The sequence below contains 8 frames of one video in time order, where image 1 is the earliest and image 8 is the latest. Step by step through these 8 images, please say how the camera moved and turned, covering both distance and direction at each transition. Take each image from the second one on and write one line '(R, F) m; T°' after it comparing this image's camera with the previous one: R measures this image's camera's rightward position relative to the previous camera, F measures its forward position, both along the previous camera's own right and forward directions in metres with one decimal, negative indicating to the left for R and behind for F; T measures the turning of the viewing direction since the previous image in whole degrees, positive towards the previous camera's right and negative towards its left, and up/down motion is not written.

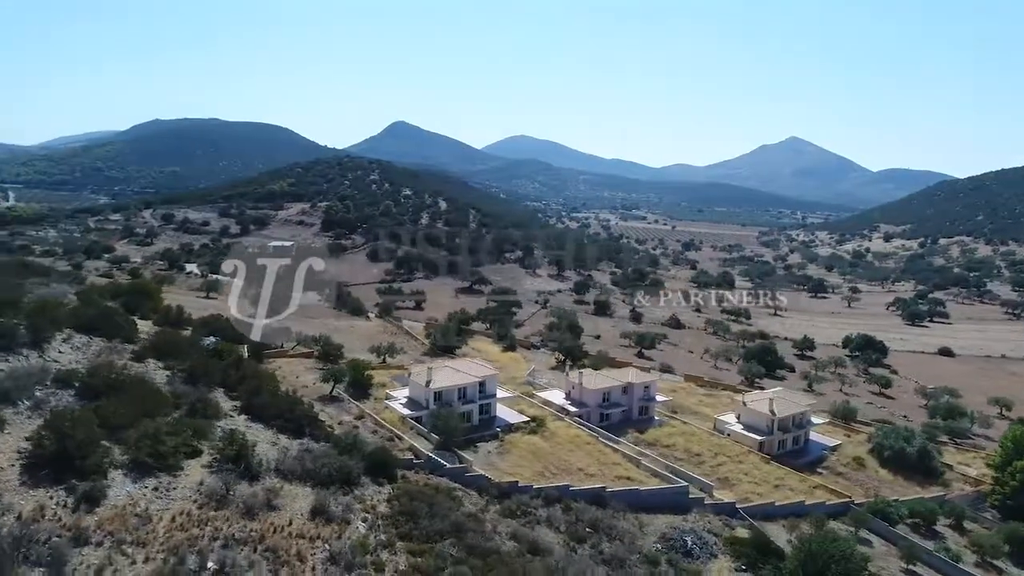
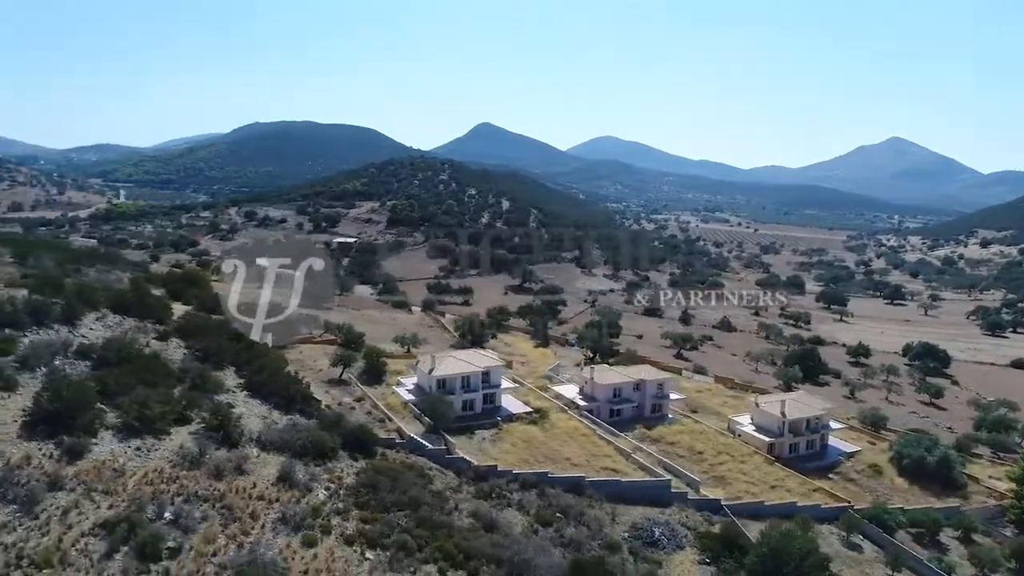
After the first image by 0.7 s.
(+3.9, -0.9) m; -7°
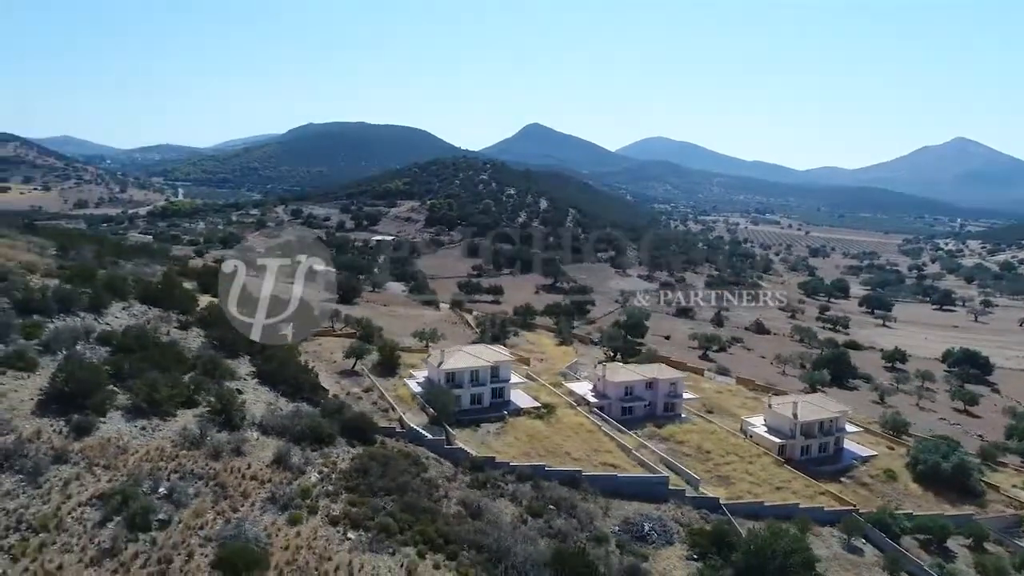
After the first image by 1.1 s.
(+1.9, -0.5) m; -4°
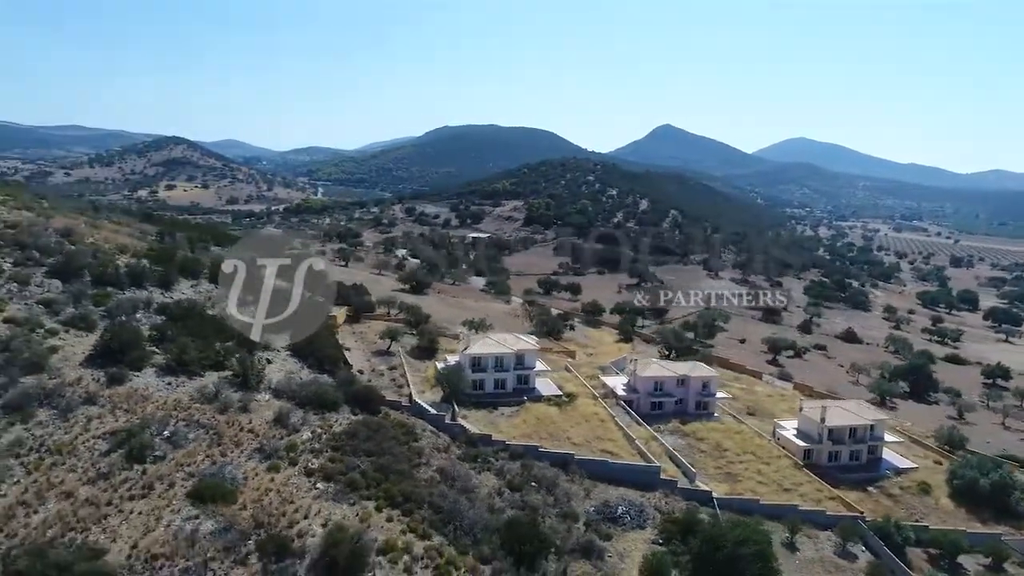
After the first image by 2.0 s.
(+5.4, -1.3) m; -10°
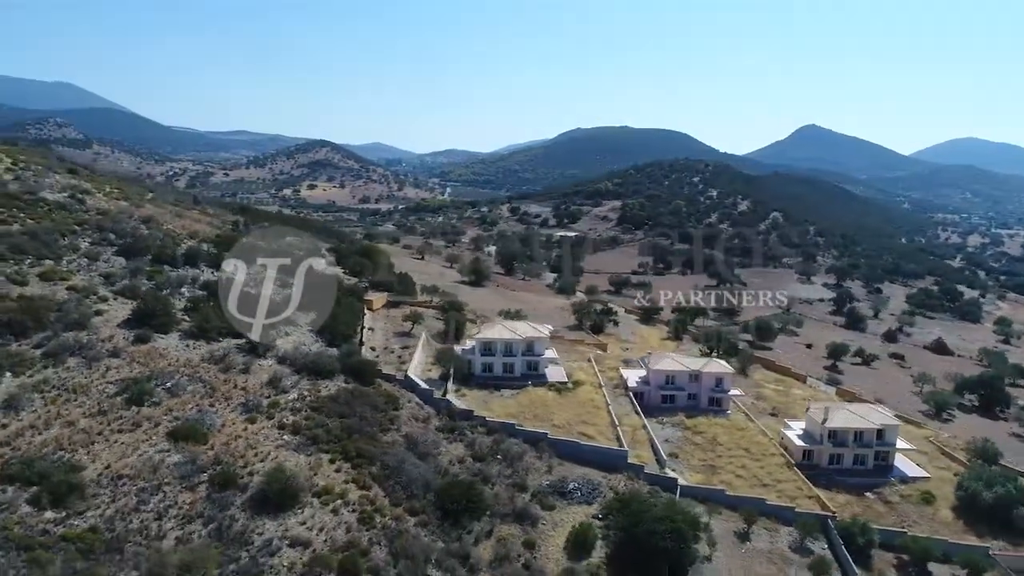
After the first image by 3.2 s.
(+6.7, -1.5) m; -11°
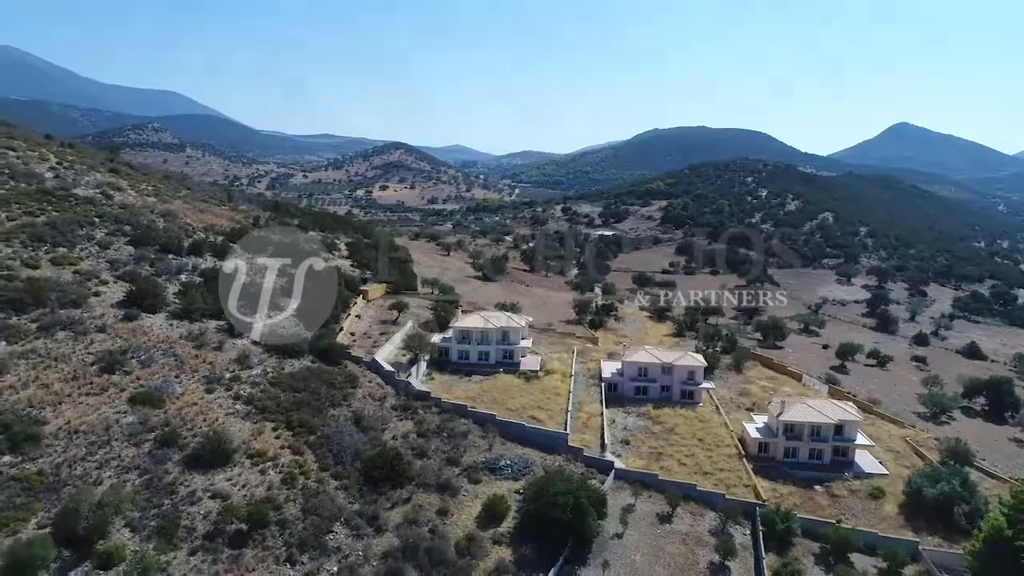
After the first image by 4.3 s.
(+5.9, -1.5) m; -6°
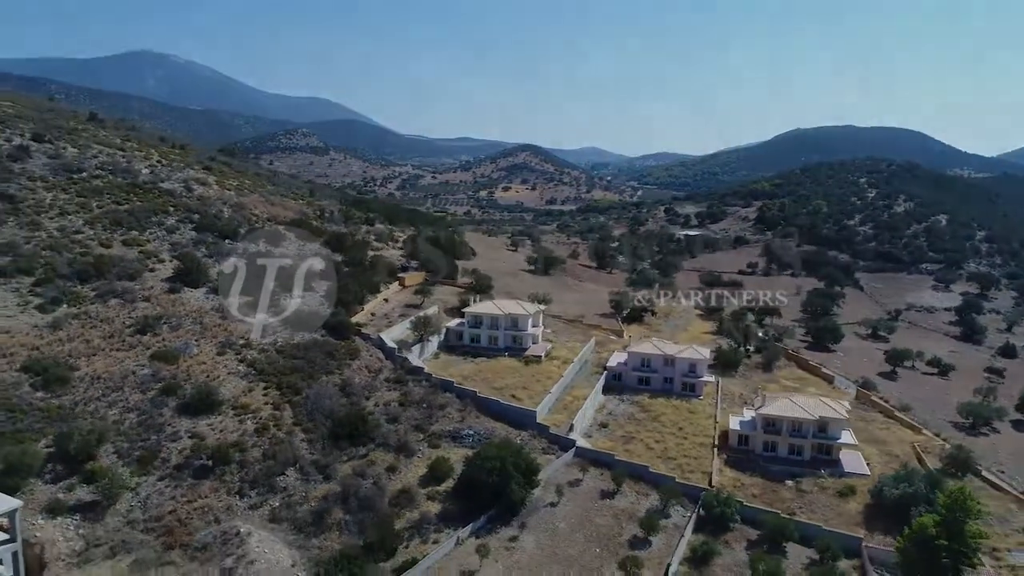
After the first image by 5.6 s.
(+7.5, -1.7) m; -11°
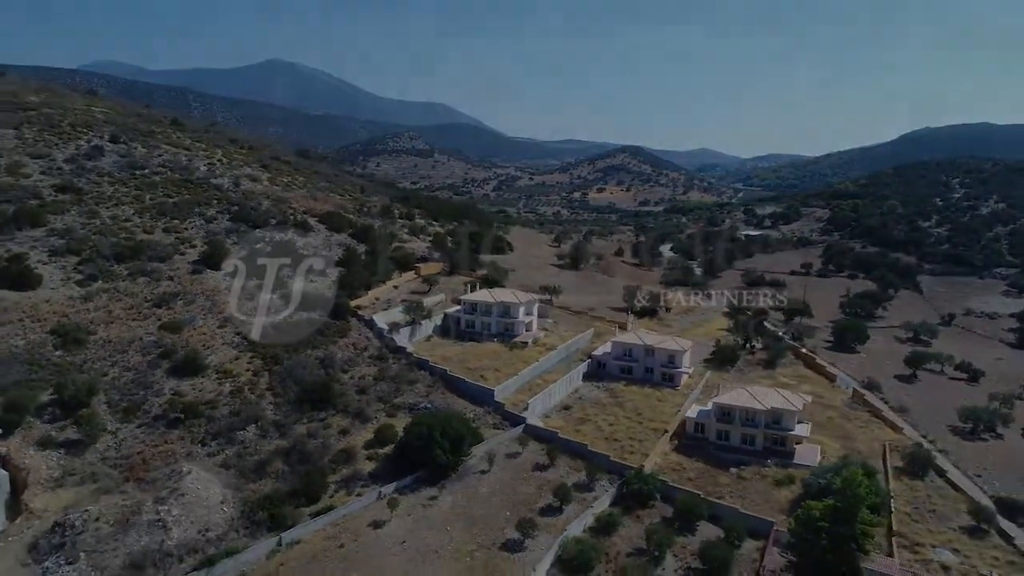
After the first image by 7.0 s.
(+7.4, -1.8) m; -9°
